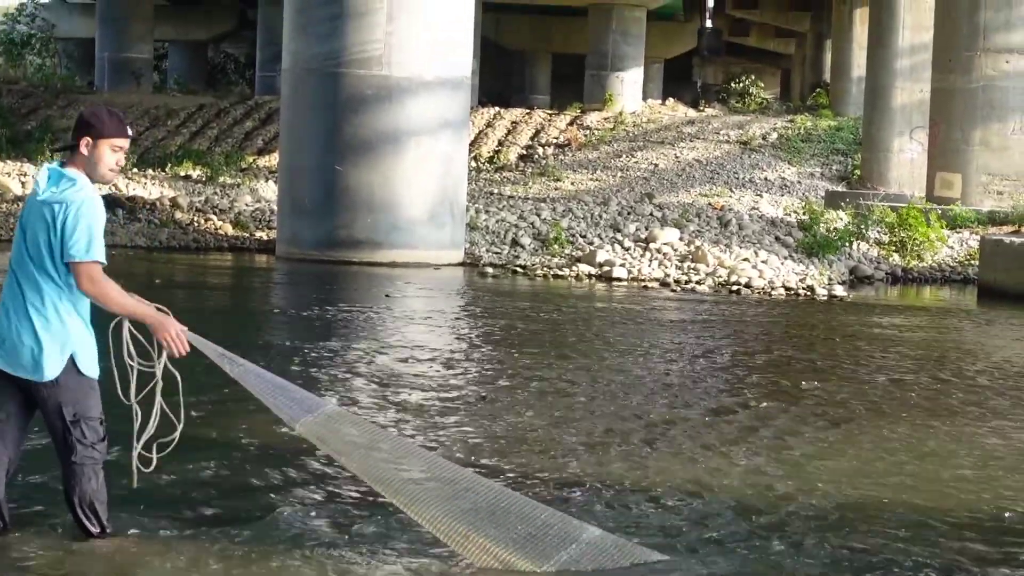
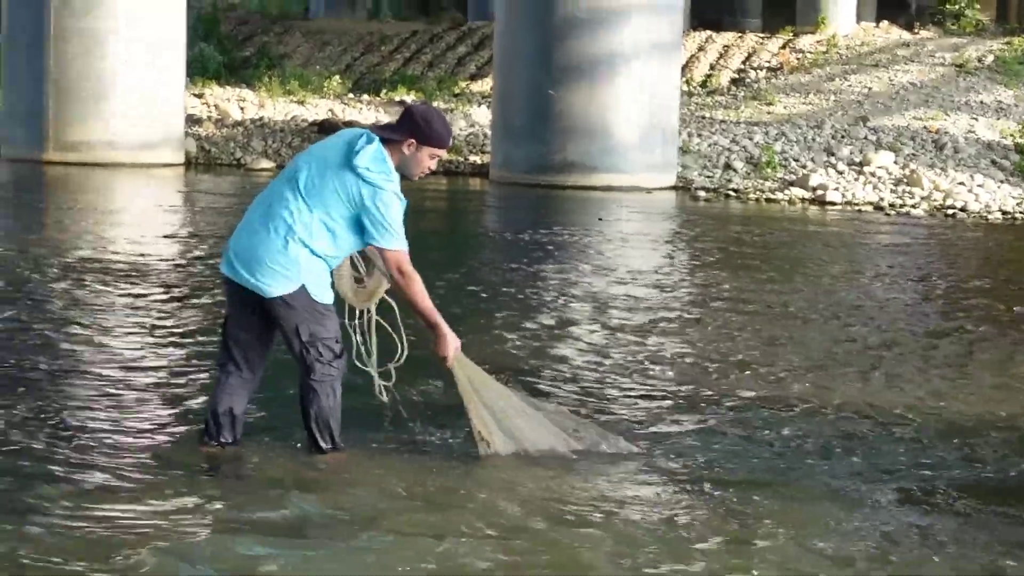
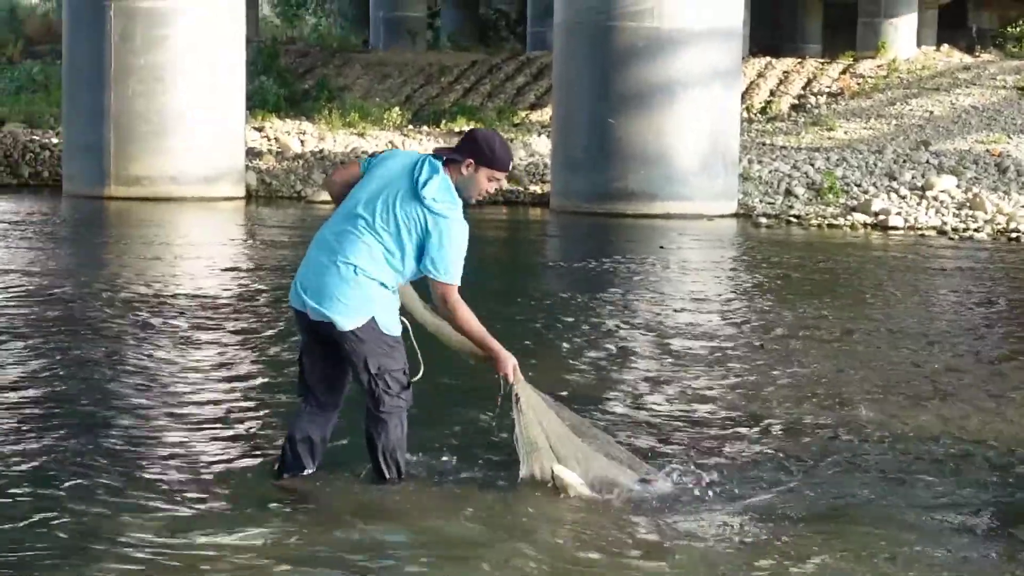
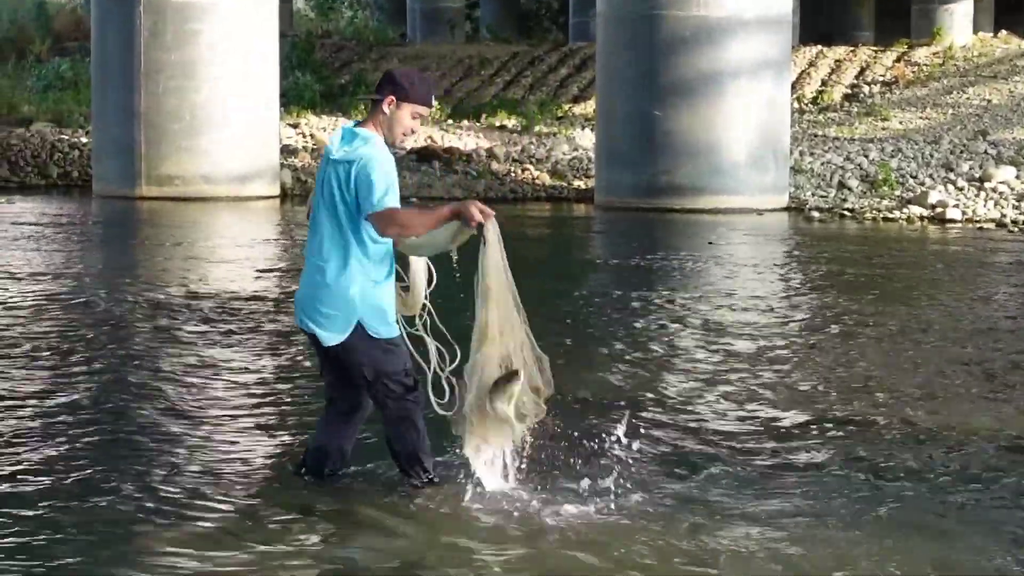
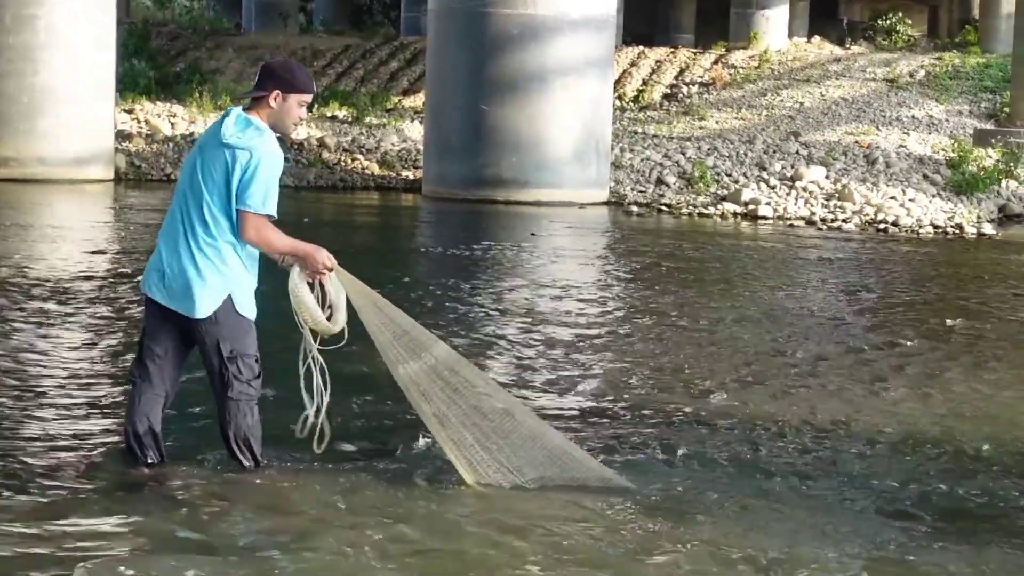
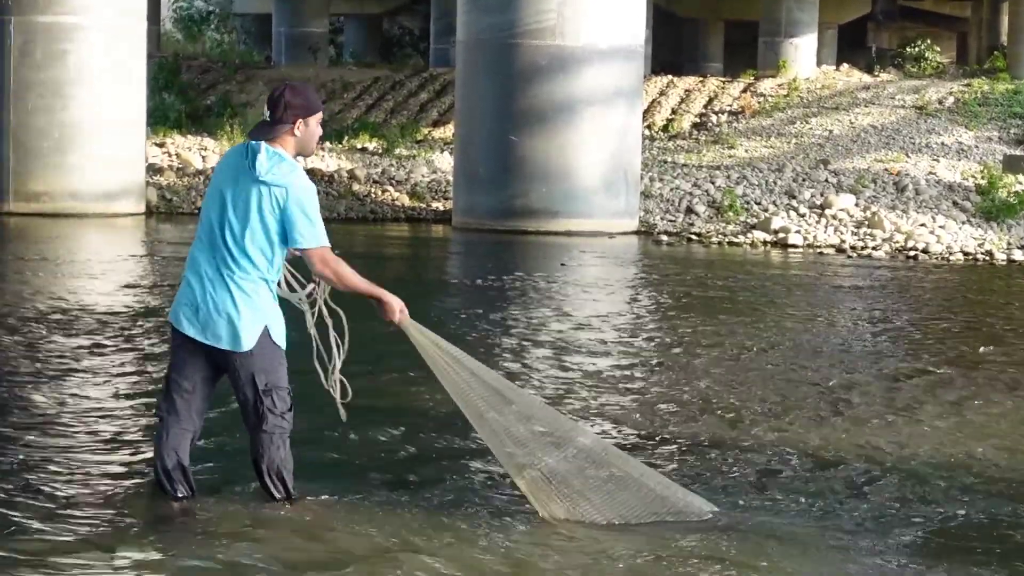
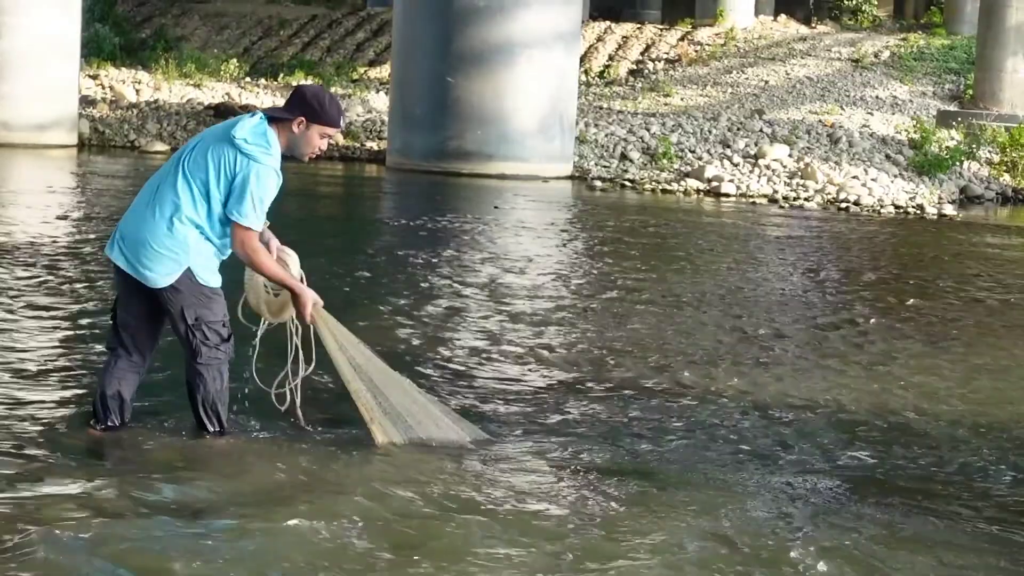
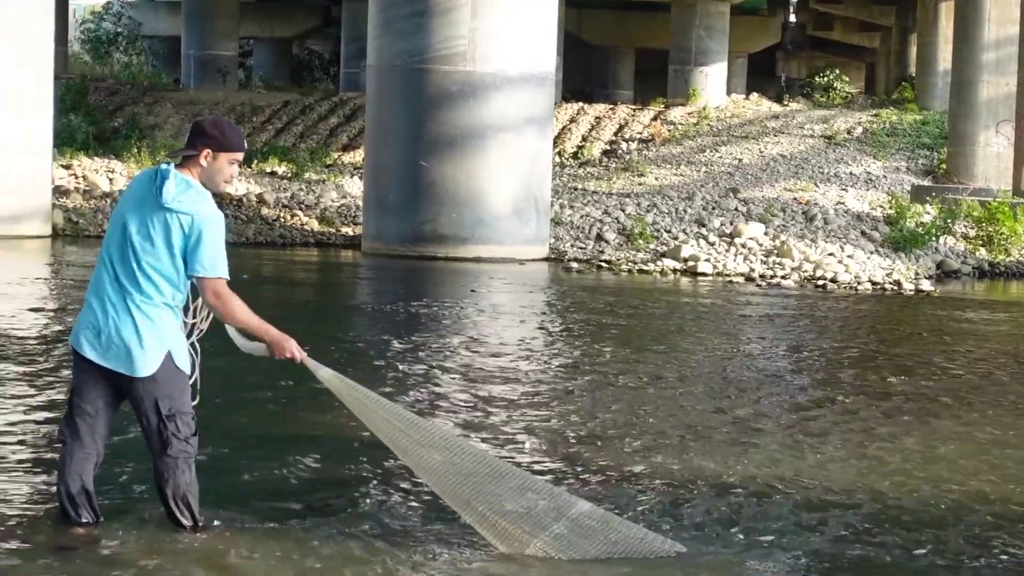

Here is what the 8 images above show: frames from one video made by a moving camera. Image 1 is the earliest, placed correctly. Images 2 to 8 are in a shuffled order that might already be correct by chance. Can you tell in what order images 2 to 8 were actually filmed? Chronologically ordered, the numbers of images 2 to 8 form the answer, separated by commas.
8, 6, 5, 7, 2, 3, 4
